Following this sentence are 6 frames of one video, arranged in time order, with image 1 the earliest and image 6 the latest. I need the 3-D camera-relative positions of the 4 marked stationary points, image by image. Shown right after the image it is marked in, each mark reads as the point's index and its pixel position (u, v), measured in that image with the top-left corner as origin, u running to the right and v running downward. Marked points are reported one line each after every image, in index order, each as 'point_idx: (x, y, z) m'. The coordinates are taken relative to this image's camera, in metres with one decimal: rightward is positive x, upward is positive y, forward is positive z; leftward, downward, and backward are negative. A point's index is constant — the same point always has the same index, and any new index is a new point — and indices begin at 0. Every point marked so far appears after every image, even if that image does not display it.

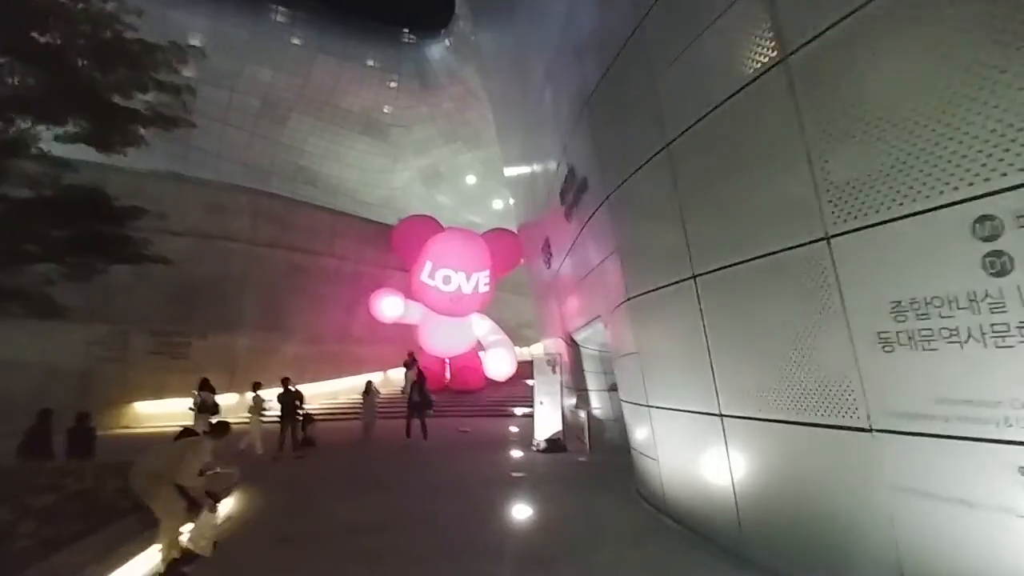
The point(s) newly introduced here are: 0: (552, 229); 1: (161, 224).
0: (+0.8, +1.1, +11.4) m
1: (-10.8, +2.1, +18.5) m
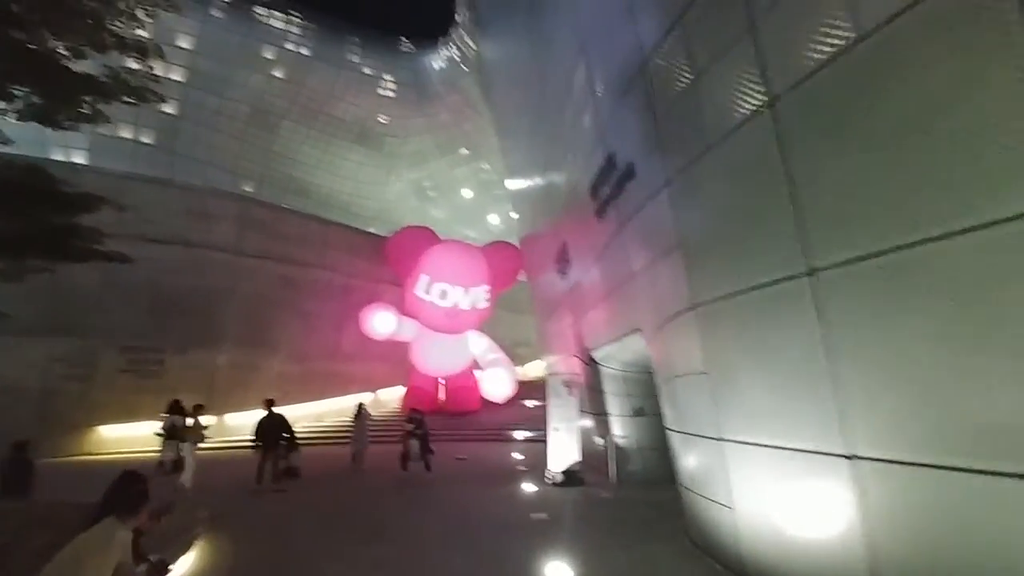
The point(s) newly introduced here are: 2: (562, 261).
0: (+1.0, +0.9, +10.2) m
1: (-10.7, +1.7, +17.1) m
2: (+1.0, +0.5, +11.6) m
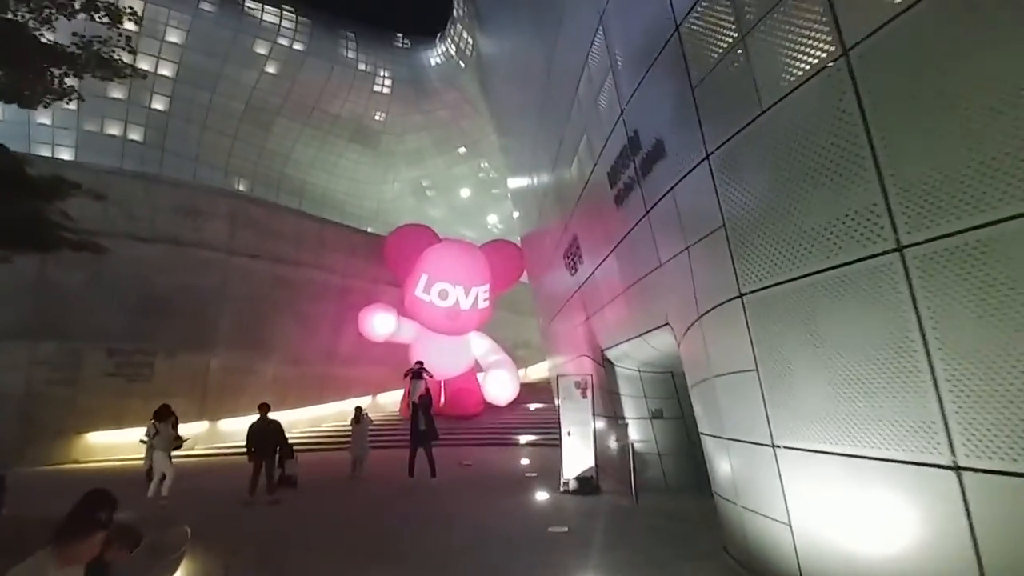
0: (+1.1, +0.9, +9.6) m
1: (-10.6, +1.7, +16.5) m
2: (+1.1, +0.6, +11.0) m
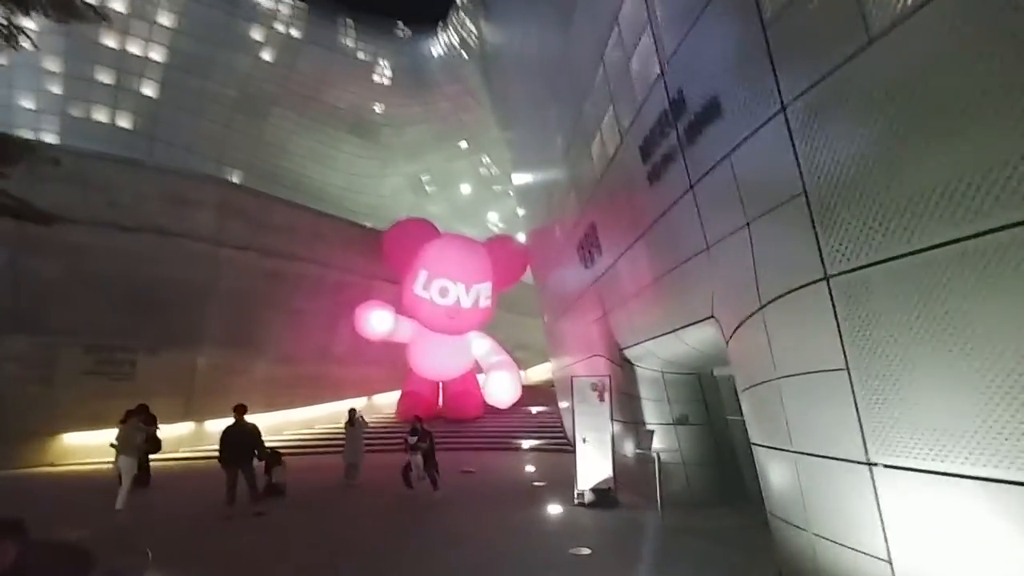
0: (+1.3, +1.0, +8.8) m
1: (-10.5, +1.9, +15.5) m
2: (+1.3, +0.7, +10.1) m
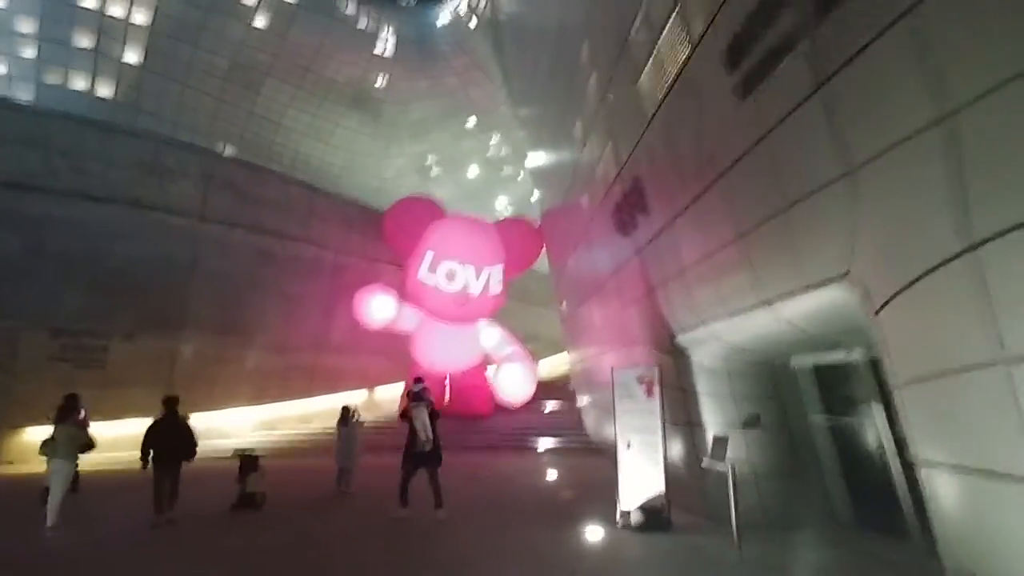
0: (+1.7, +1.4, +7.0) m
1: (-10.1, +2.4, +13.9) m
2: (+1.6, +1.1, +8.4) m
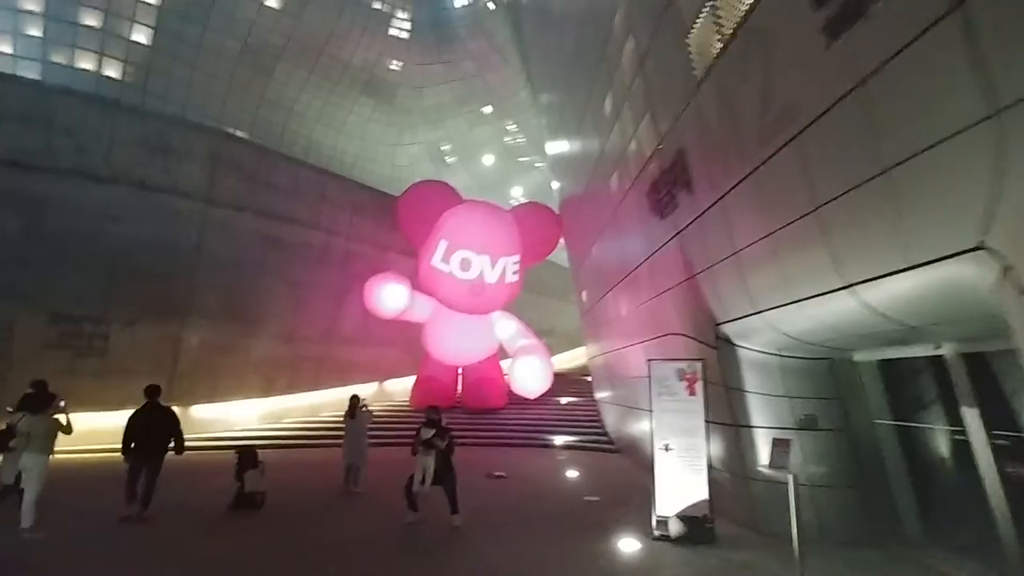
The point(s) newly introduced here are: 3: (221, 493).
0: (+2.0, +1.6, +6.3) m
1: (-9.6, +2.8, +13.3) m
2: (+1.9, +1.2, +7.6) m
3: (-4.1, -2.9, +8.4) m
